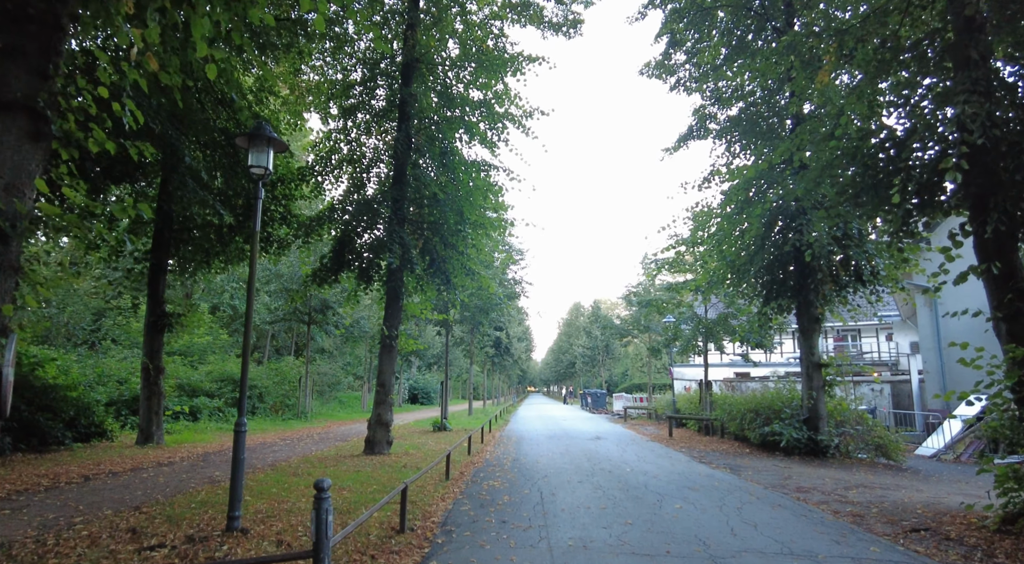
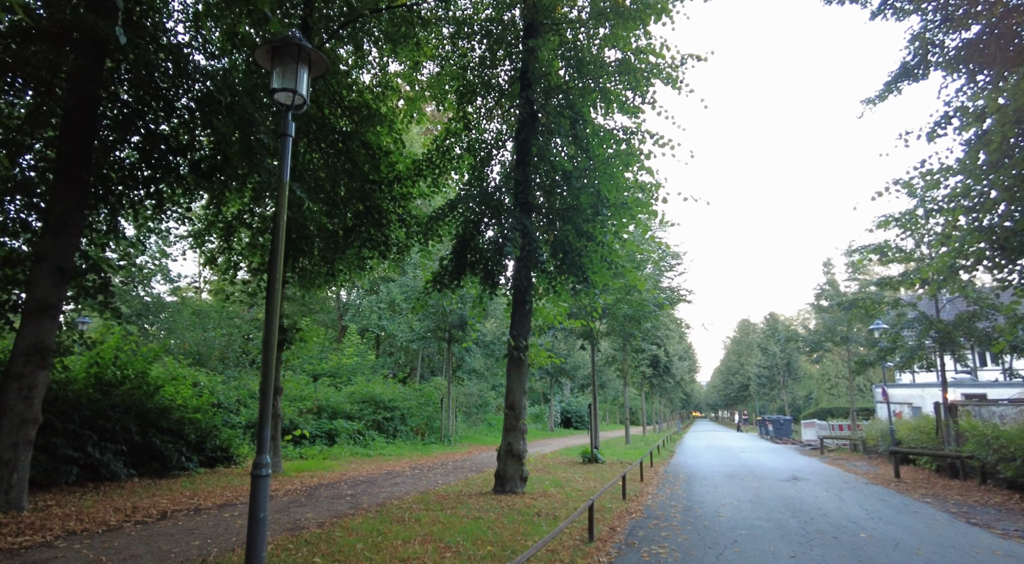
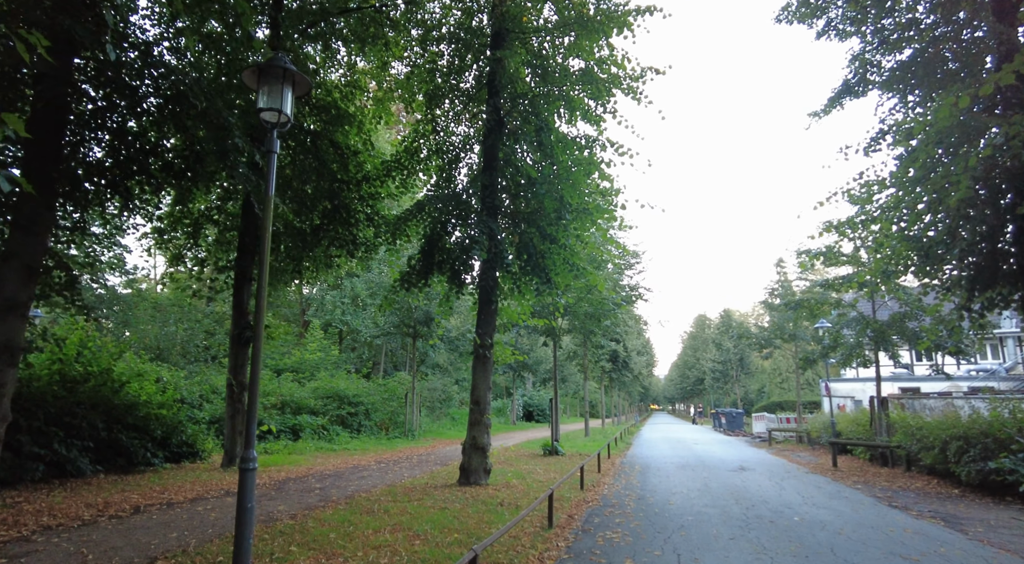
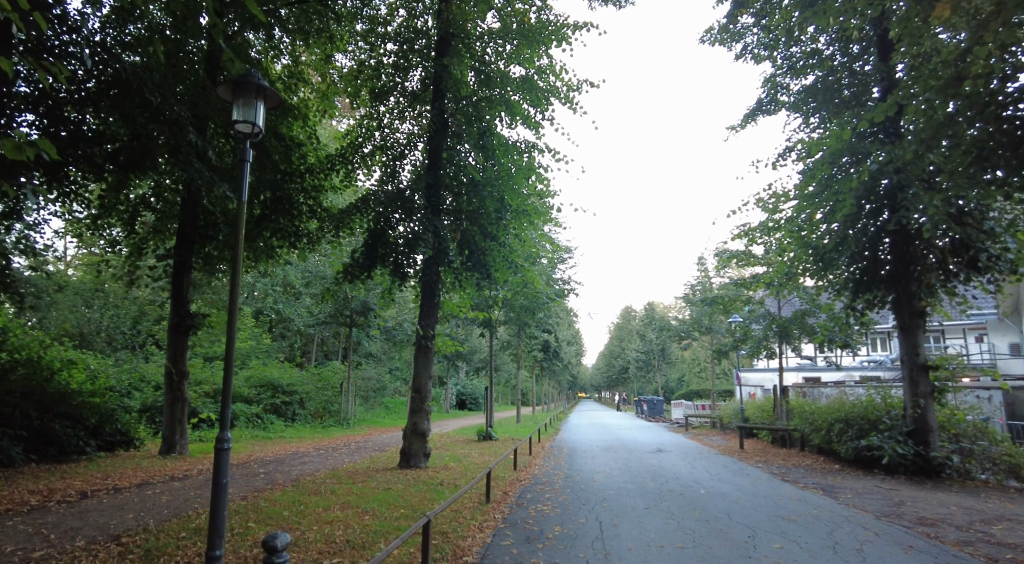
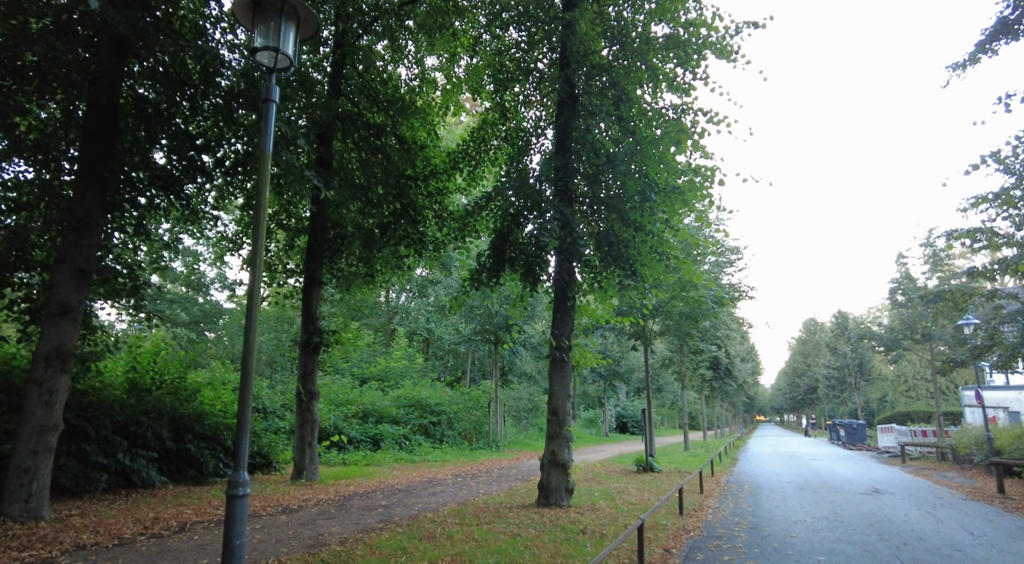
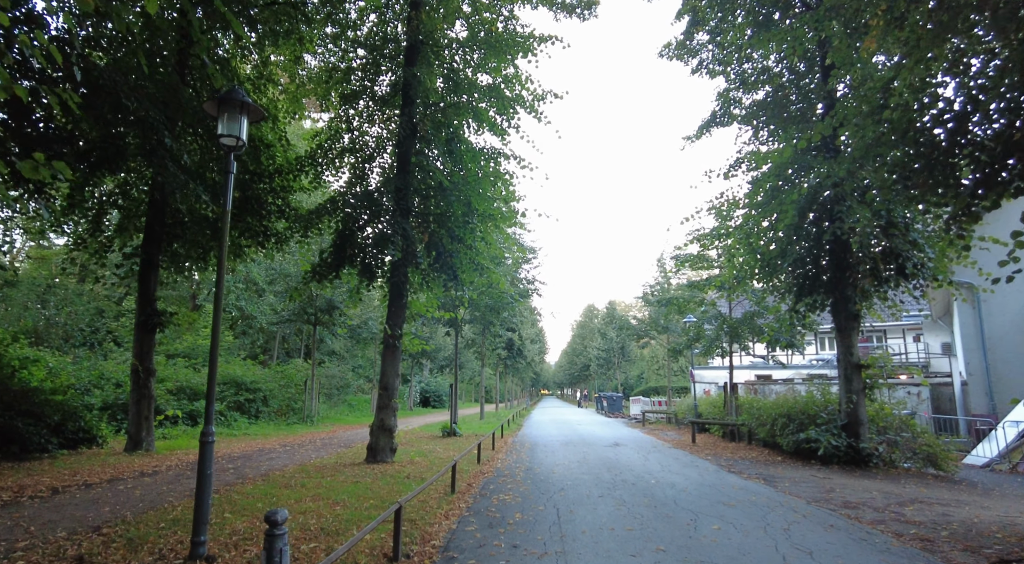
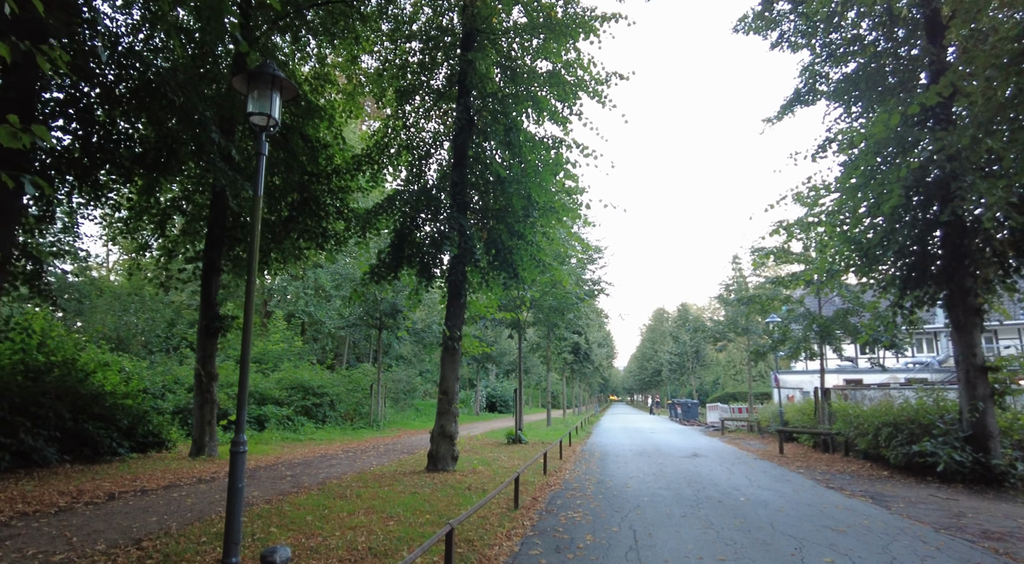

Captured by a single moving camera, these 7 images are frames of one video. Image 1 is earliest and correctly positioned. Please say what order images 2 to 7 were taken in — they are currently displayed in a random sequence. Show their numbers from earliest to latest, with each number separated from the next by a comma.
6, 4, 7, 3, 2, 5
